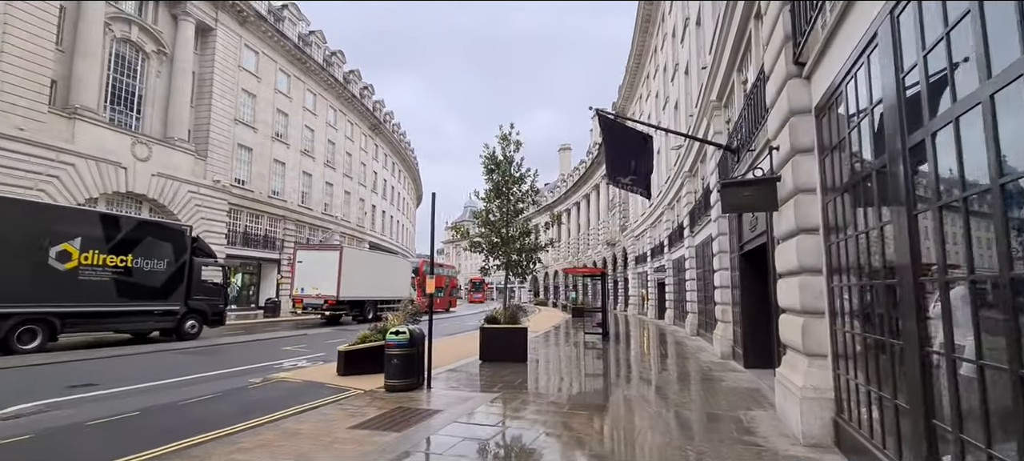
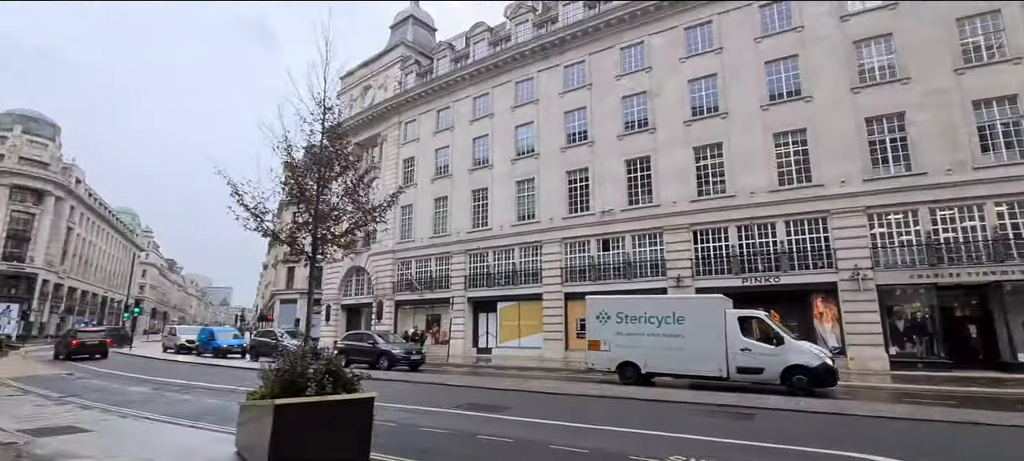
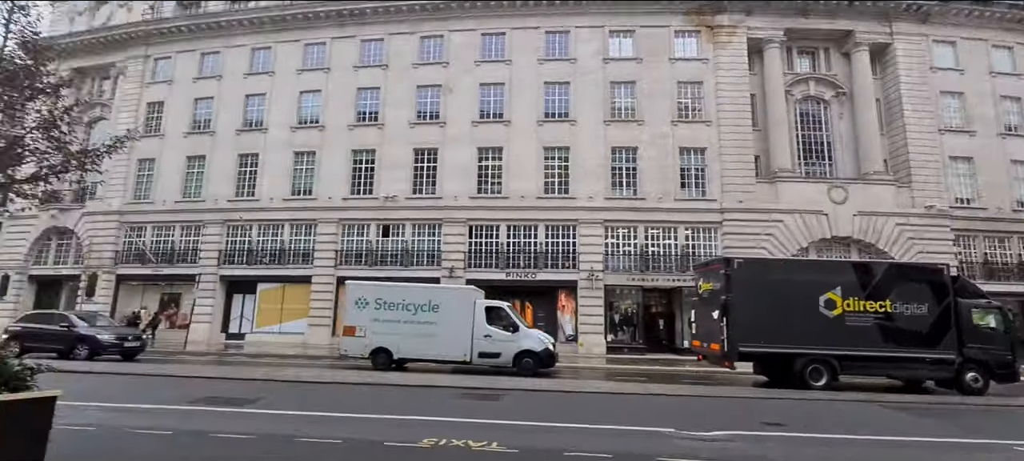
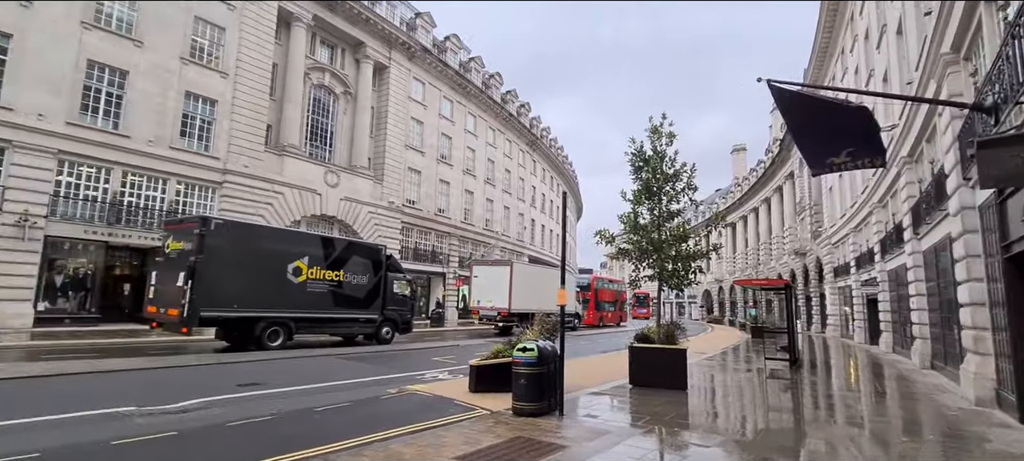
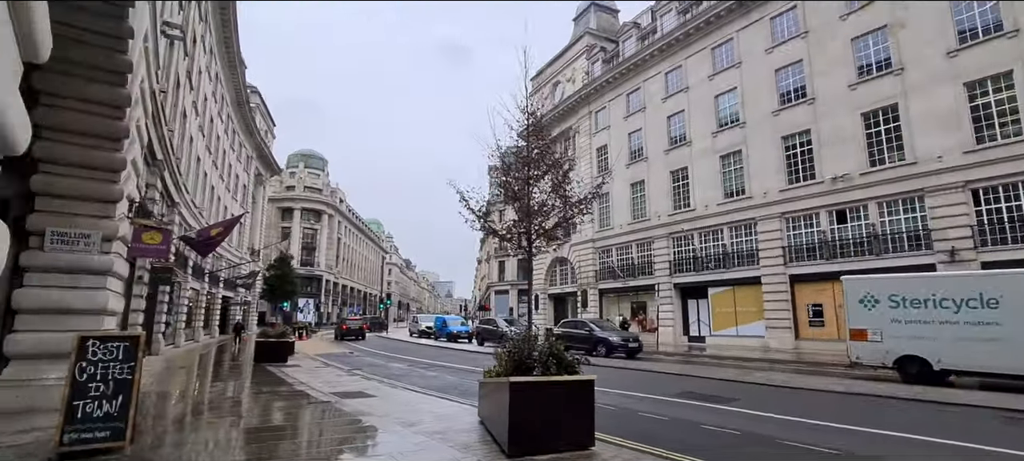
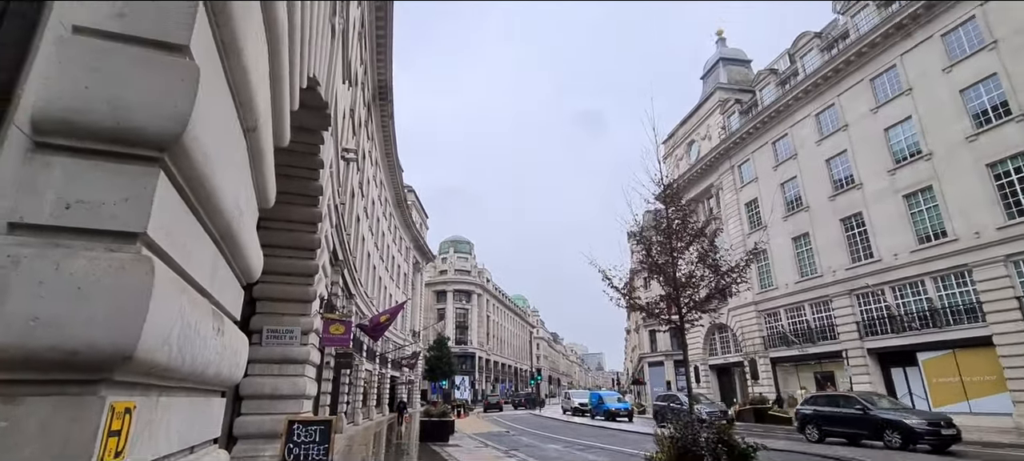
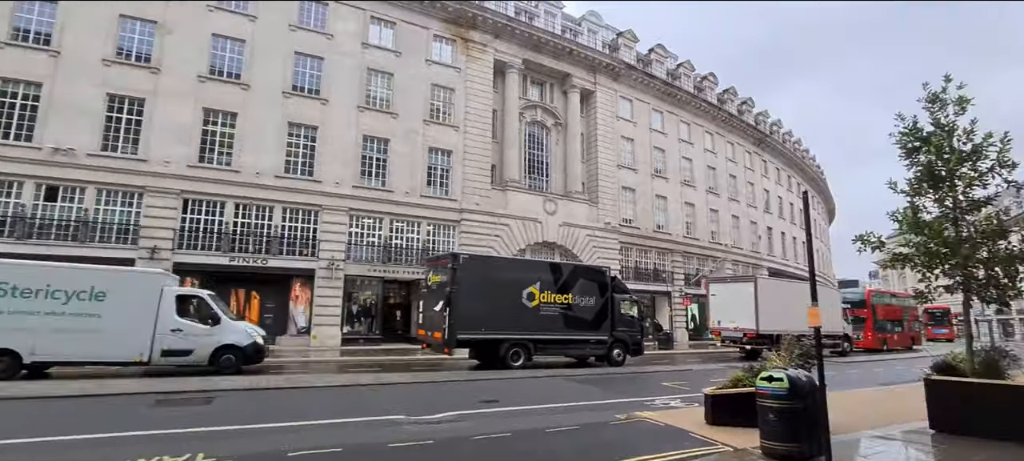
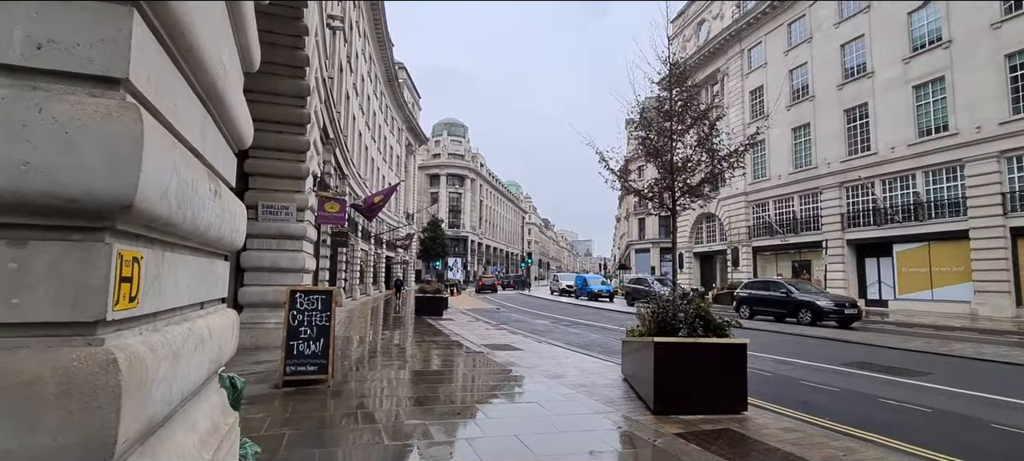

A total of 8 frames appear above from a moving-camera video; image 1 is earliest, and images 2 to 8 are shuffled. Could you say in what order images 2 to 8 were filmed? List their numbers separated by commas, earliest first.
4, 7, 3, 2, 5, 8, 6
